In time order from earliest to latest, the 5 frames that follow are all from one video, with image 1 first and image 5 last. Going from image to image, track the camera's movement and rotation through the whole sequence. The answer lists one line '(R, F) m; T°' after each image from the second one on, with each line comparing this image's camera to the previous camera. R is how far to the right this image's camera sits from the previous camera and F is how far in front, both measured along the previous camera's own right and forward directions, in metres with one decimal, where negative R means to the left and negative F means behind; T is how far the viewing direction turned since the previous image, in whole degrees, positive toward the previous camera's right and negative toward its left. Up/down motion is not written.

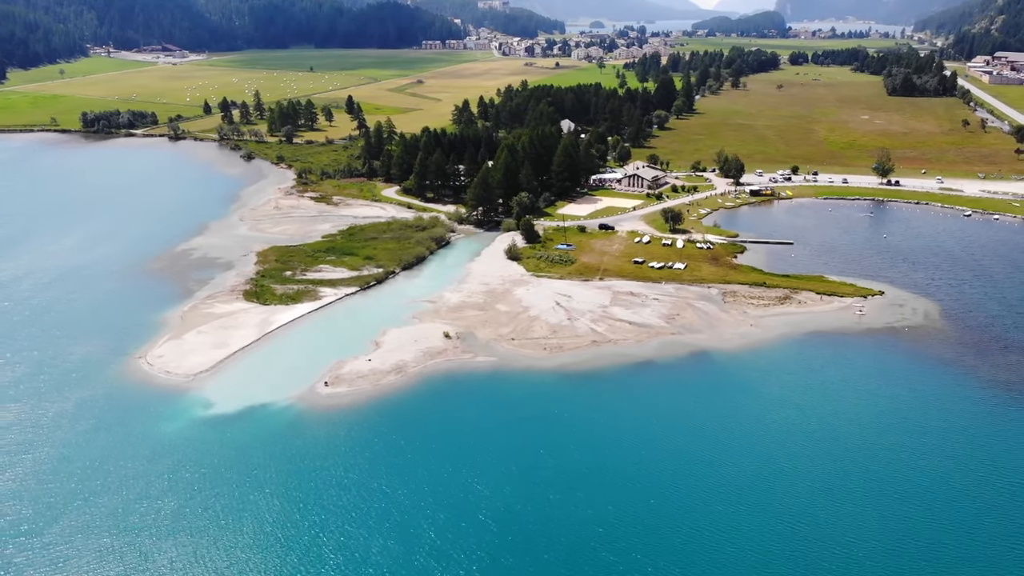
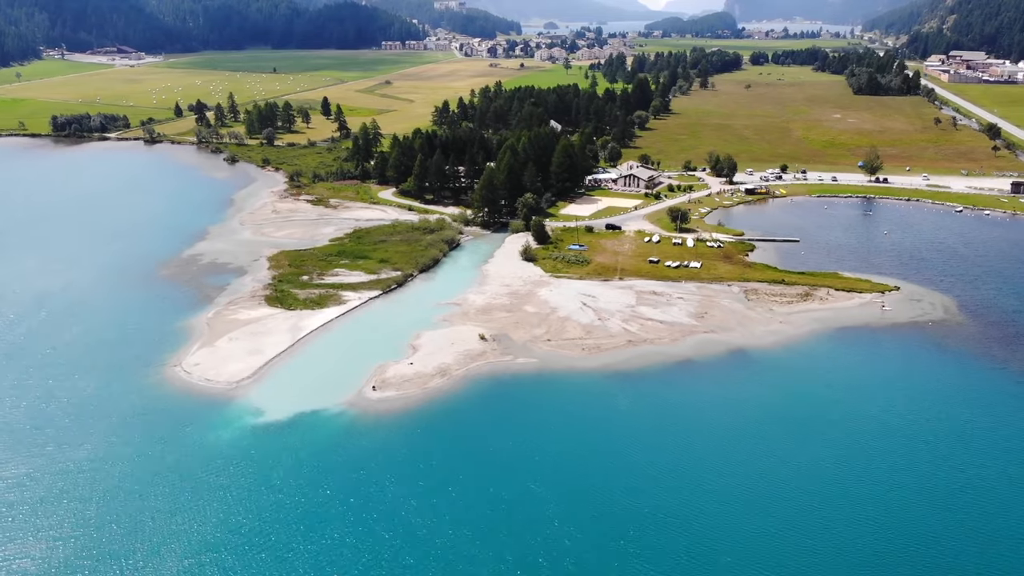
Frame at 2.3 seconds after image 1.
(-3.3, +0.1) m; +2°
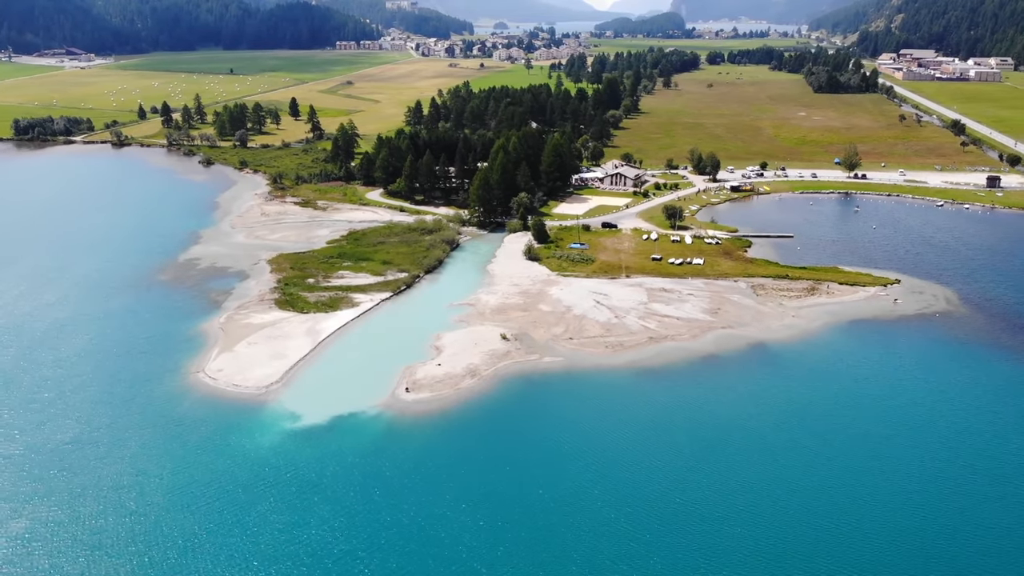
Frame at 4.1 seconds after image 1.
(-2.8, 0.0) m; +2°
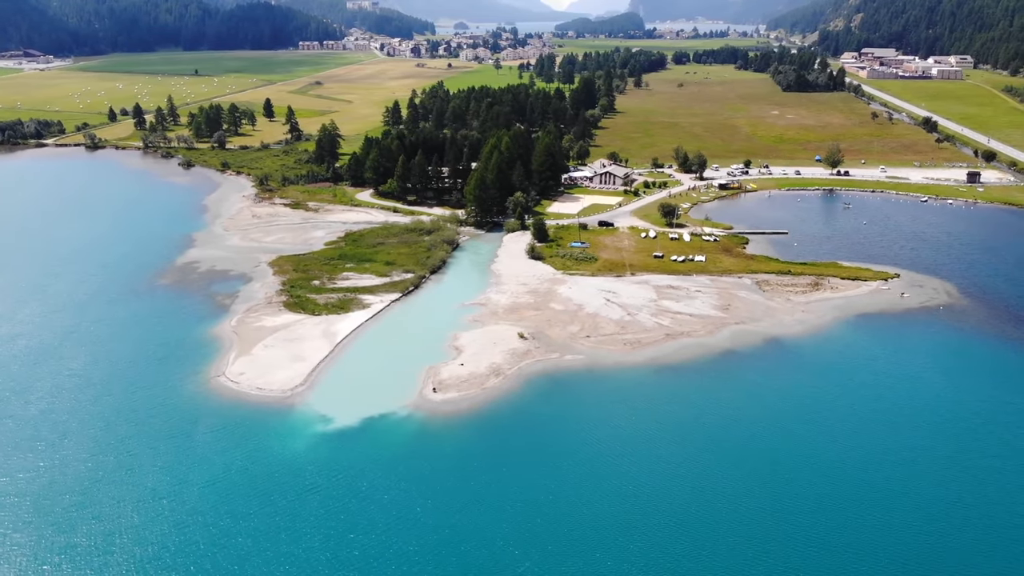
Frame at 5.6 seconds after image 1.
(-2.3, 0.0) m; +2°
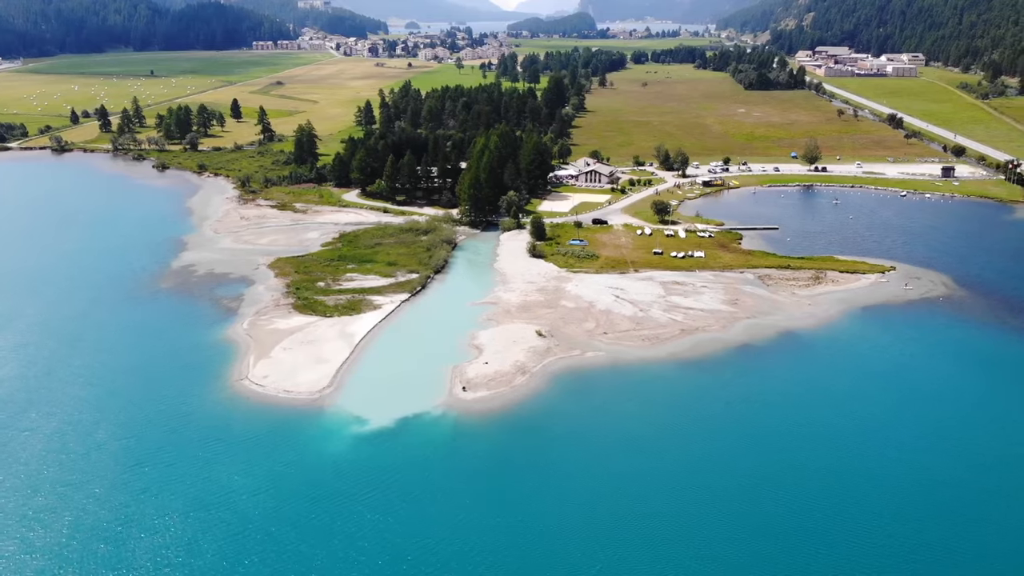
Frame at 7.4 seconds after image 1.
(-2.6, -0.1) m; +2°
